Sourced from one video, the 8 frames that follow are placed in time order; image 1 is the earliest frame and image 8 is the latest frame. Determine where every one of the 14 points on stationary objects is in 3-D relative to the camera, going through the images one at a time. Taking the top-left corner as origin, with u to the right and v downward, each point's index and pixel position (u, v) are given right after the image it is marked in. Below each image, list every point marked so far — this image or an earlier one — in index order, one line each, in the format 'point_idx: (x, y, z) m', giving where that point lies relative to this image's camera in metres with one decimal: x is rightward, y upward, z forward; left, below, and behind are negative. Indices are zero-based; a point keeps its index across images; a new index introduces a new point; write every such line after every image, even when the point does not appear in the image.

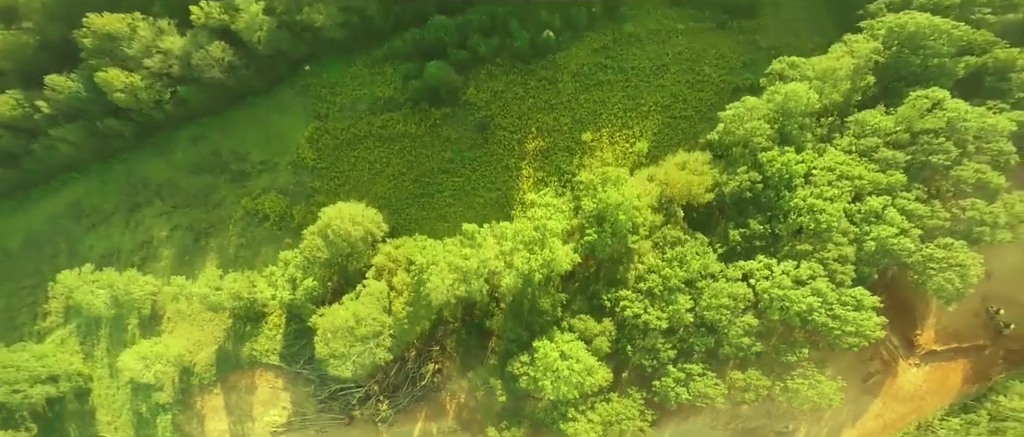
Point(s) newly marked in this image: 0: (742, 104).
0: (+7.0, +3.3, +16.8) m
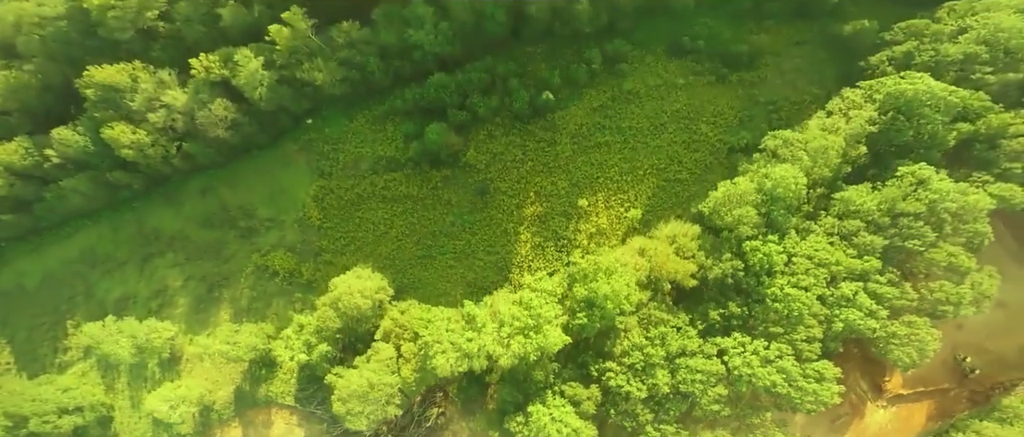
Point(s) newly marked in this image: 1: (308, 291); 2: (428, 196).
0: (+6.9, +1.0, +17.3) m
1: (-7.3, -2.6, +19.5) m
2: (-2.9, +0.7, +19.1) m
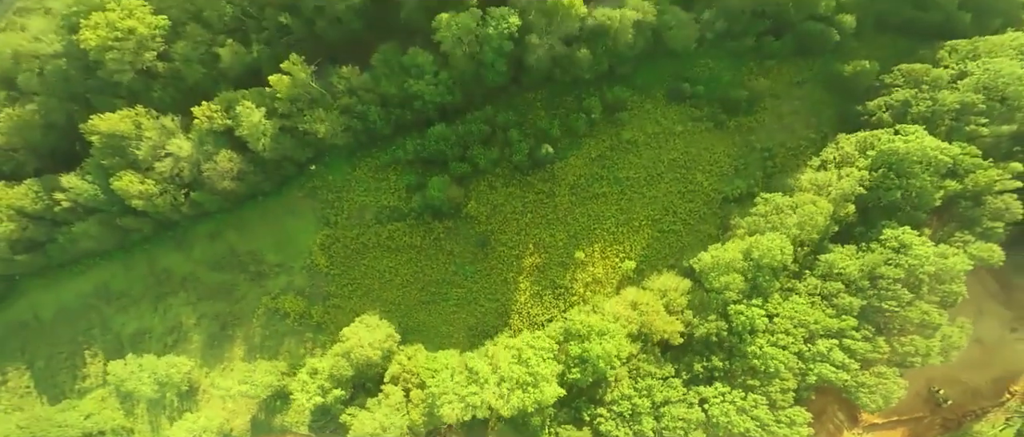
0: (+6.9, -0.9, +18.0) m
1: (-7.4, -4.2, +20.4) m
2: (-2.9, -1.0, +19.7) m
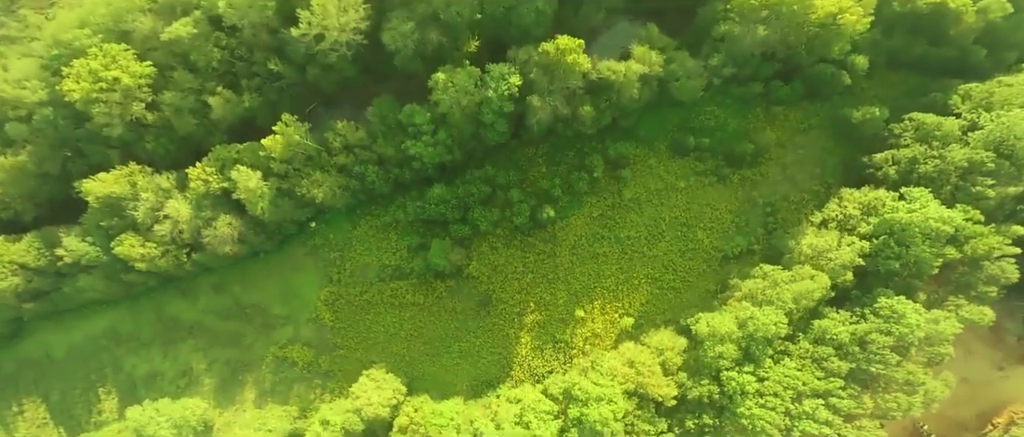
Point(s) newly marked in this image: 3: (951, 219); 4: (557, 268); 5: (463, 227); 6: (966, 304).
0: (+6.9, -3.2, +18.3) m
1: (-7.3, -6.3, +21.2) m
2: (-2.9, -3.1, +20.1) m
3: (+14.6, 0.0, +18.0) m
4: (+1.7, -1.8, +19.8) m
5: (-1.8, -0.3, +19.4) m
6: (+16.0, -2.9, +19.1) m
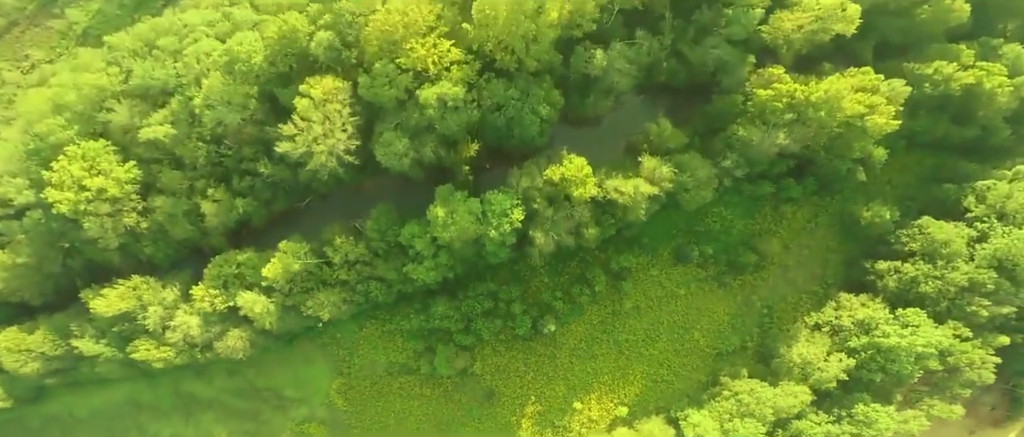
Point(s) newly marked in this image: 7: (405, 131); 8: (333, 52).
0: (+7.0, -7.5, +19.7) m
1: (-7.3, -9.7, +23.1) m
2: (-2.8, -7.0, +21.3) m
3: (+14.7, -4.4, +18.6) m
4: (+1.7, -5.7, +20.7) m
5: (-1.7, -4.4, +20.0) m
6: (+16.0, -7.1, +20.3) m
7: (-3.7, +2.9, +18.7) m
8: (-6.5, +6.1, +19.6) m
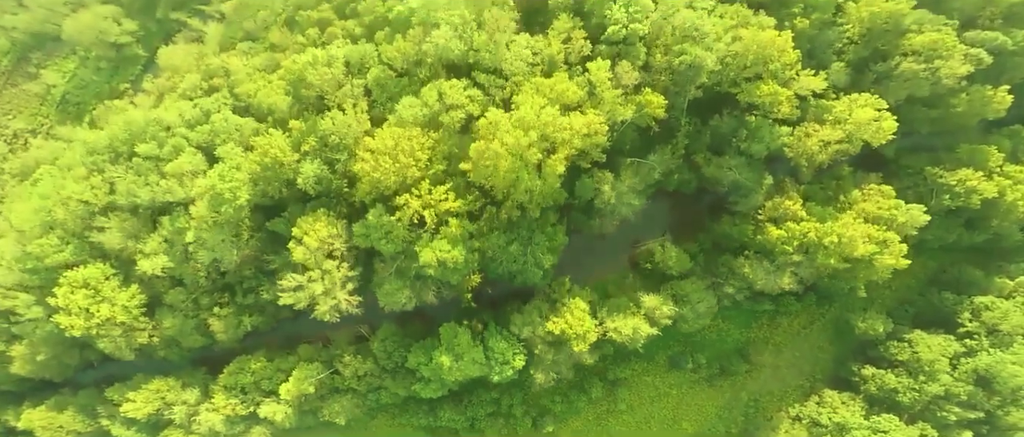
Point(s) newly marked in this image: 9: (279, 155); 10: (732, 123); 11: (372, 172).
0: (+7.0, -11.8, +22.1) m
1: (-7.2, -13.1, +26.0) m
2: (-2.8, -10.8, +23.6) m
3: (+14.7, -9.1, +20.3) m
4: (+1.8, -9.8, +22.7) m
5: (-1.7, -8.7, +21.6) m
6: (+16.1, -11.3, +22.7) m
7: (-3.7, -2.0, +18.5) m
8: (-6.4, +1.3, +18.6) m
9: (-7.9, +2.0, +18.5) m
10: (+8.1, +3.4, +20.0) m
11: (-4.5, +1.4, +17.5) m
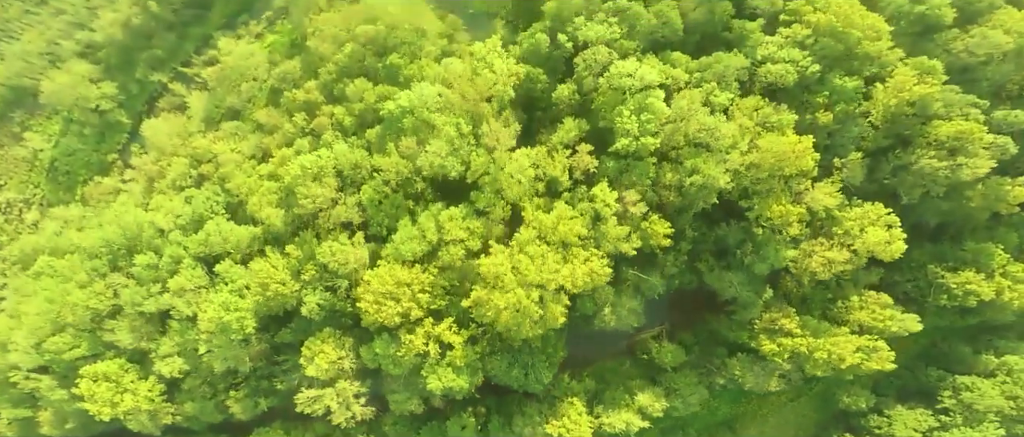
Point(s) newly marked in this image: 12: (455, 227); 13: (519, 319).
0: (+7.1, -15.0, +24.9) m
1: (-7.1, -15.4, +29.0) m
2: (-2.7, -13.8, +26.1) m
3: (+14.8, -12.7, +22.6) m
4: (+1.9, -12.9, +25.1) m
5: (-1.6, -12.1, +23.8) m
6: (+16.1, -14.3, +25.3) m
7: (-3.6, -6.2, +19.3) m
8: (-6.4, -2.9, +18.7) m
9: (-7.9, -2.2, +18.5) m
10: (+8.2, -0.6, +19.6) m
11: (-4.5, -3.0, +17.6) m
12: (-1.9, -0.3, +17.8) m
13: (+0.3, -3.0, +17.2) m
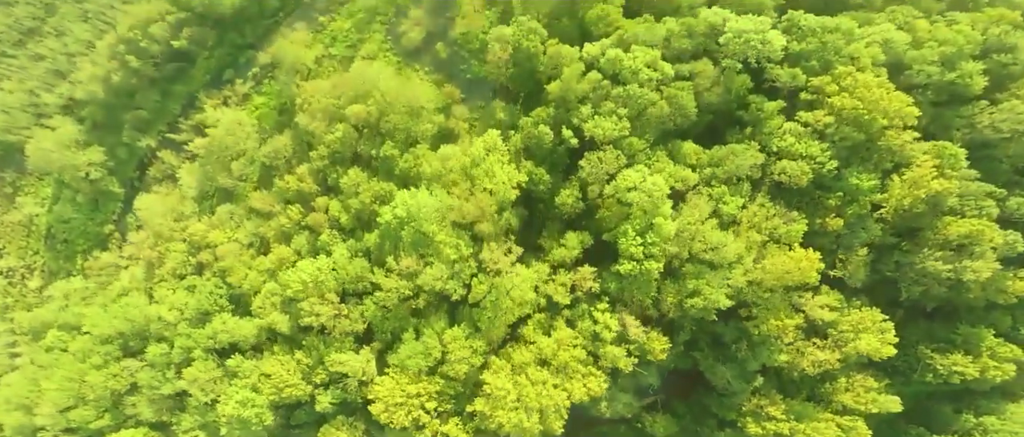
0: (+7.2, -17.3, +28.0) m
1: (-7.1, -17.0, +32.1) m
2: (-2.7, -15.9, +29.0) m
3: (+14.8, -15.6, +25.3) m
4: (+1.9, -15.3, +27.8) m
5: (-1.5, -14.7, +26.3) m
6: (+16.2, -16.6, +28.3) m
7: (-3.6, -9.8, +20.8) m
8: (-6.3, -6.8, +19.5) m
9: (-7.8, -6.1, +19.2) m
10: (+8.2, -4.3, +20.0) m
11: (-4.4, -7.1, +18.5) m
12: (-1.8, -4.3, +18.2) m
13: (+0.3, -7.2, +18.1) m
